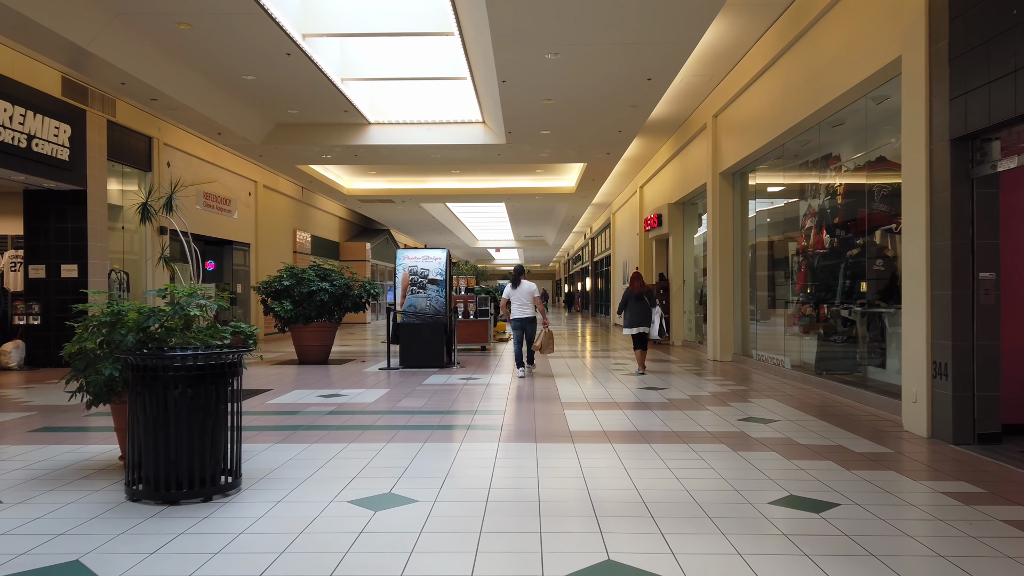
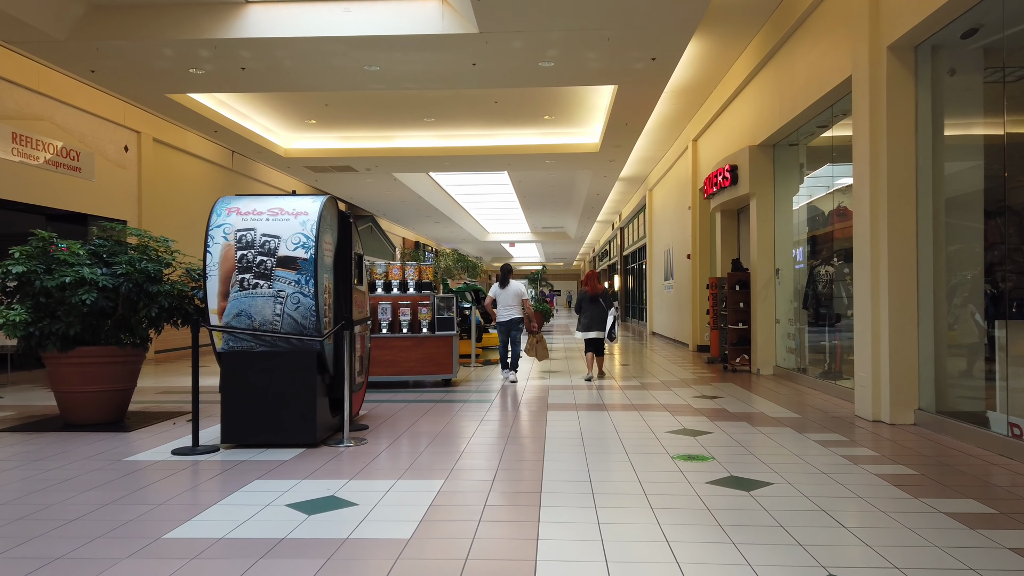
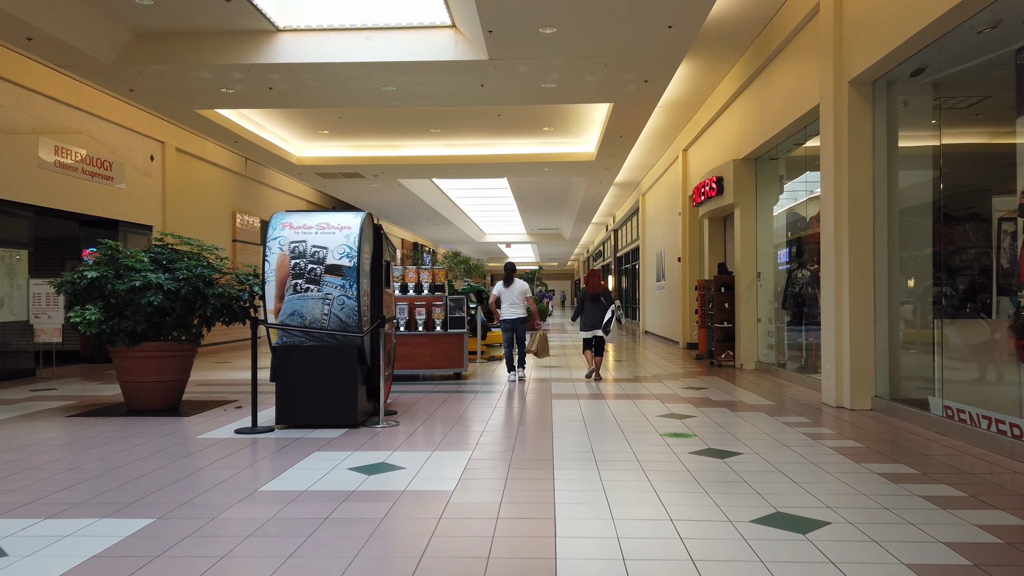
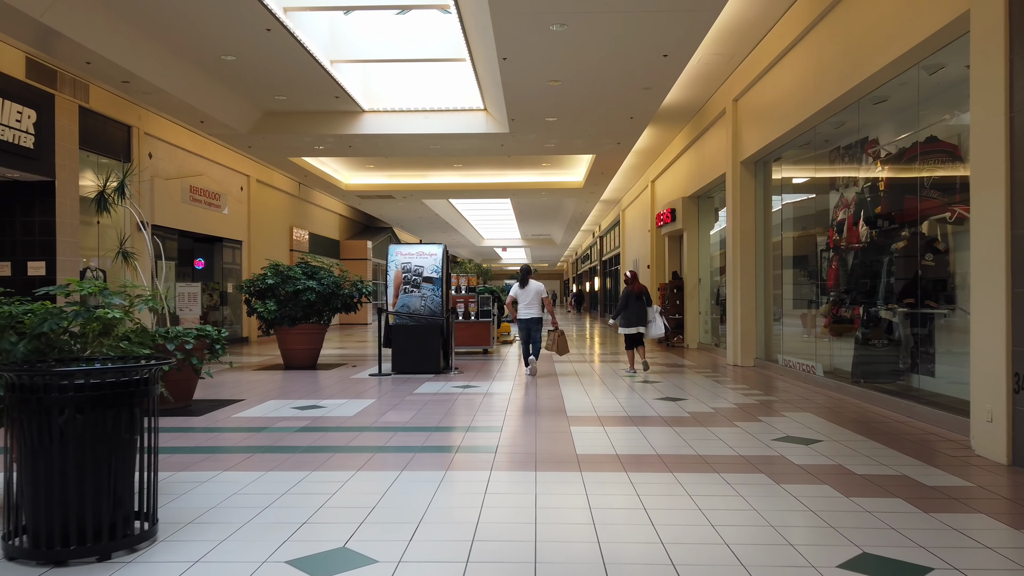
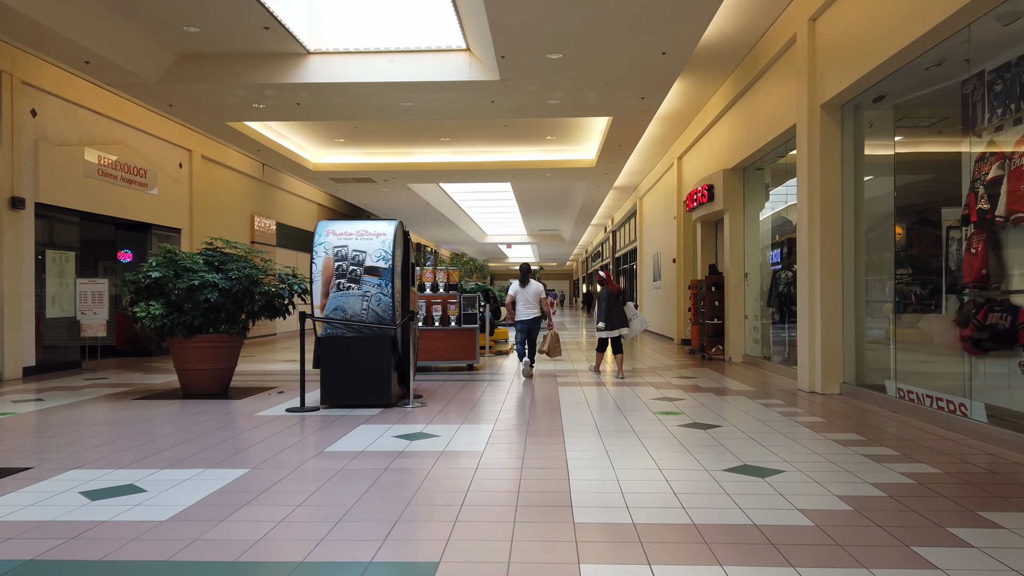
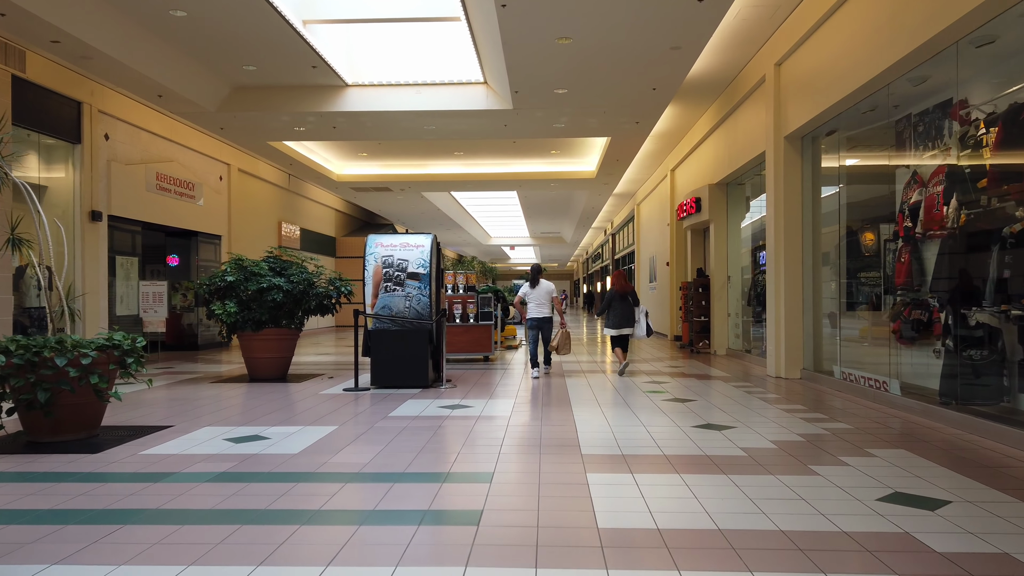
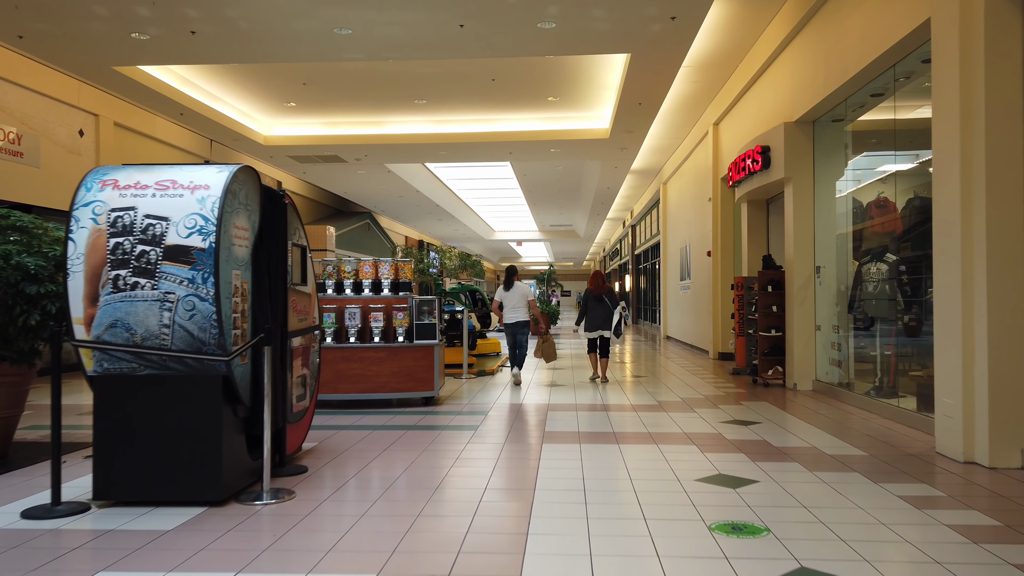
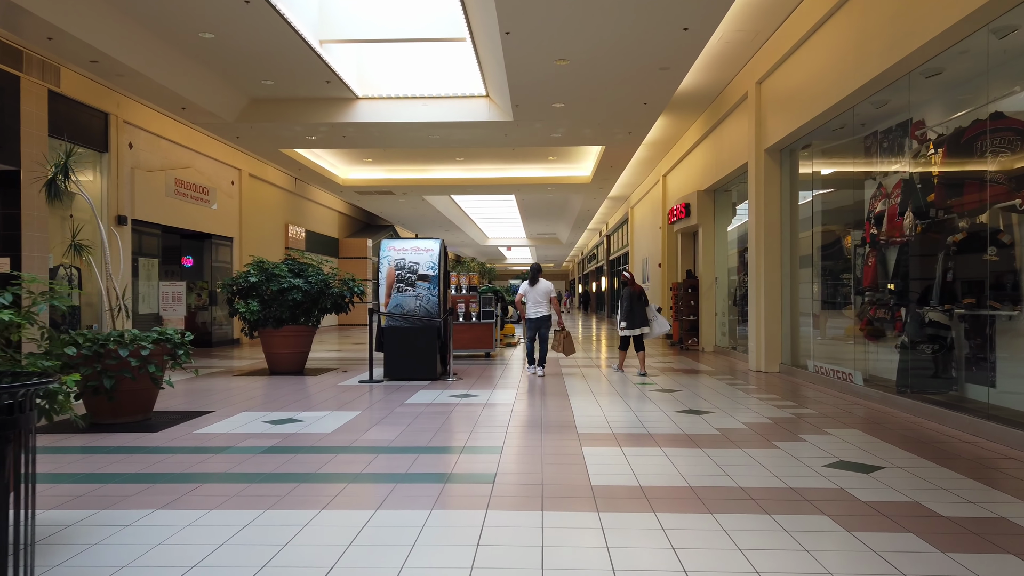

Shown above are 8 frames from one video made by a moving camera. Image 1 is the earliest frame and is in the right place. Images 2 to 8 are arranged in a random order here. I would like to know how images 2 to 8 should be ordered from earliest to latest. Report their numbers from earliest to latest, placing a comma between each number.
4, 8, 6, 5, 3, 2, 7
